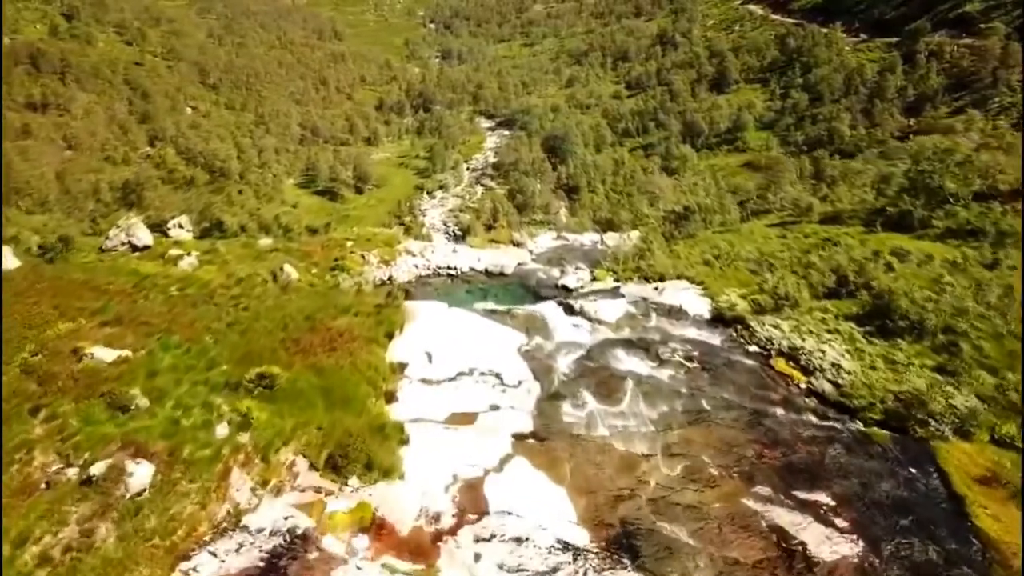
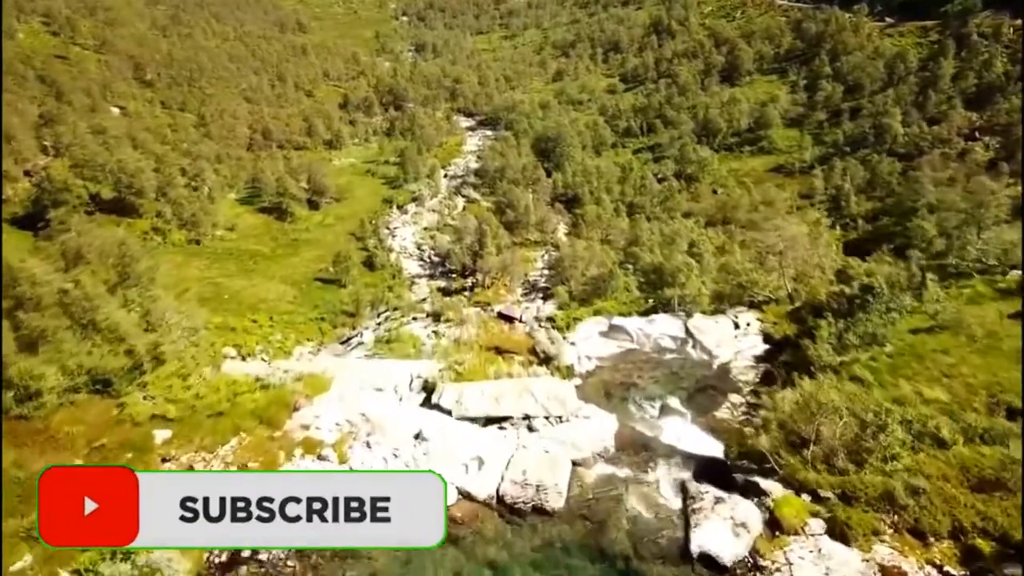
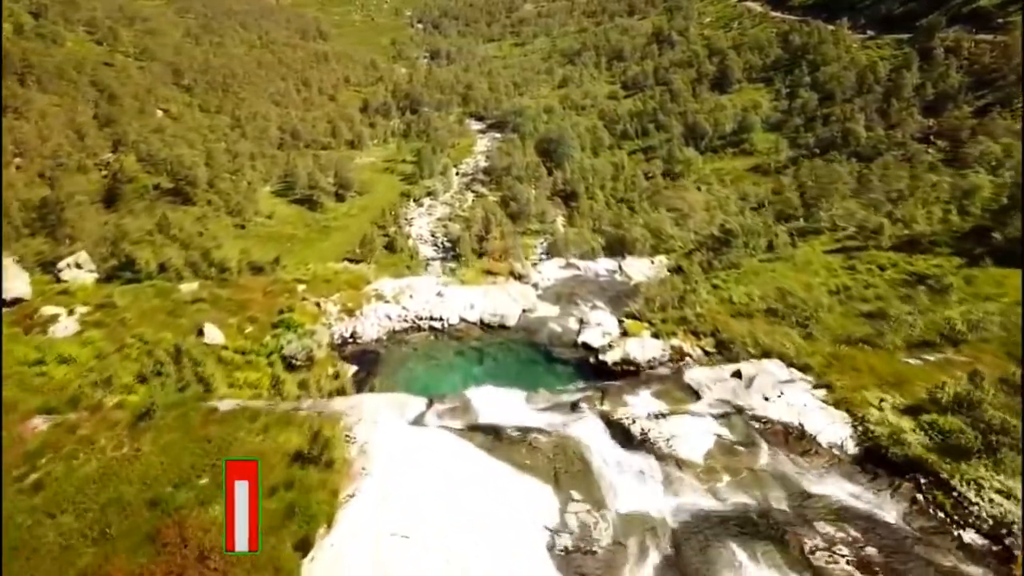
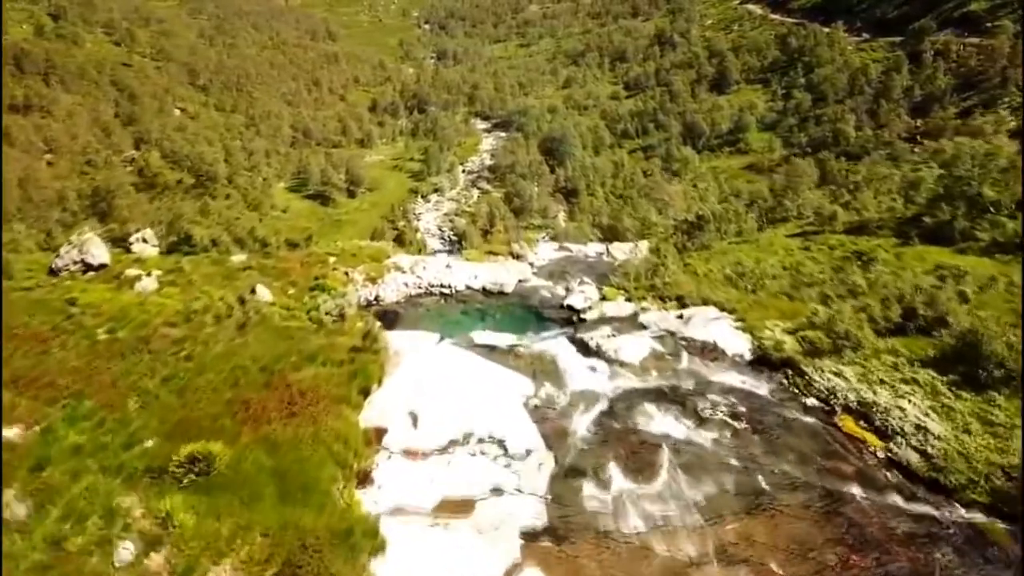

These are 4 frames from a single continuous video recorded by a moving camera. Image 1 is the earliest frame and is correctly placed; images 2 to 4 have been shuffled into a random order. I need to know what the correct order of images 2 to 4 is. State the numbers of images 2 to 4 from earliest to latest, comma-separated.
4, 3, 2
